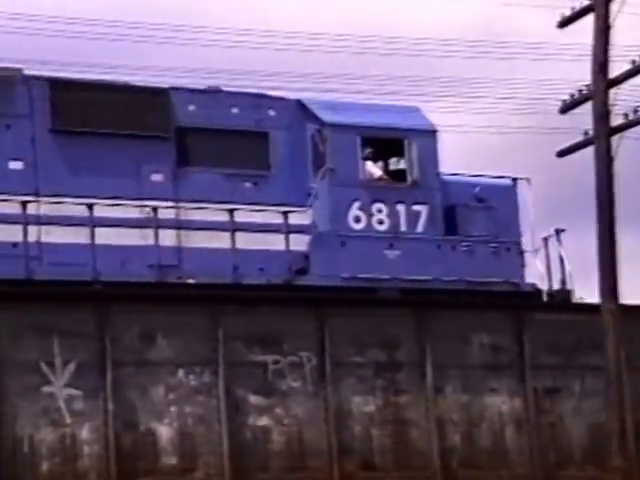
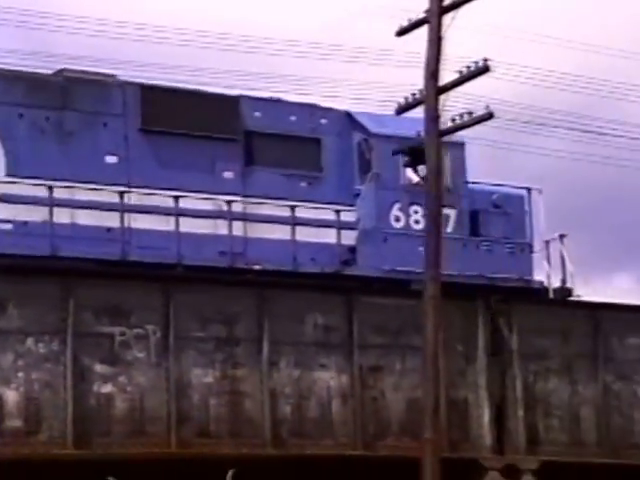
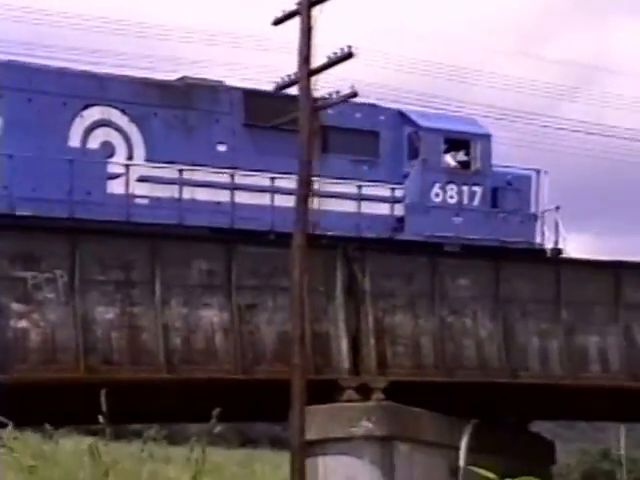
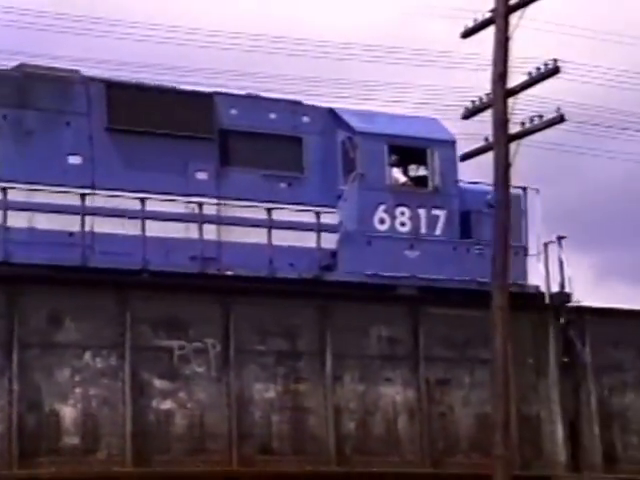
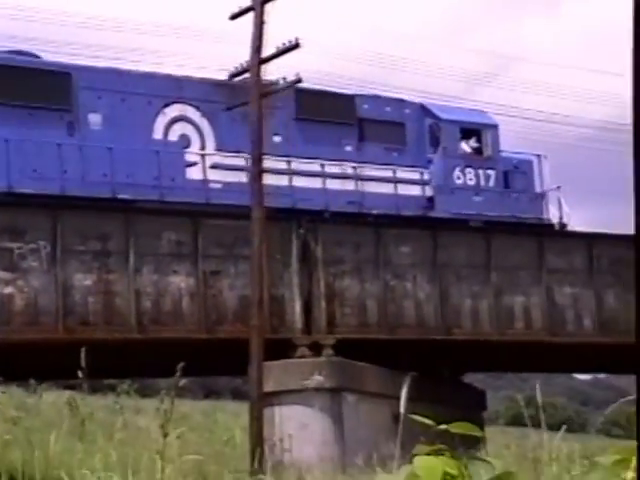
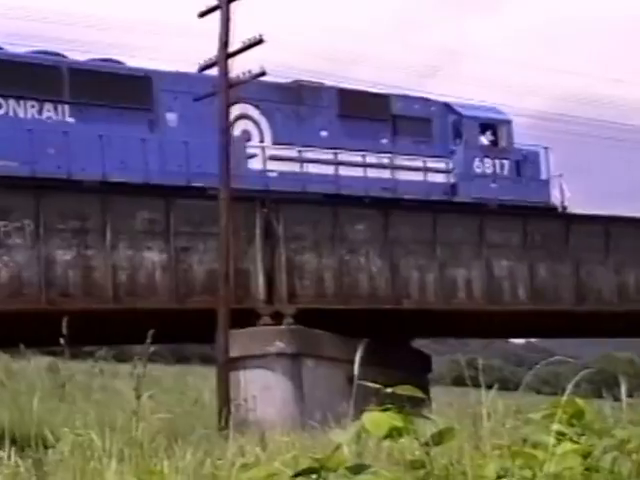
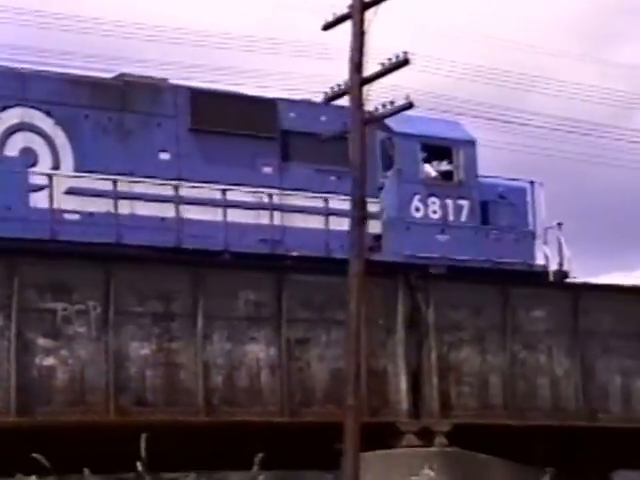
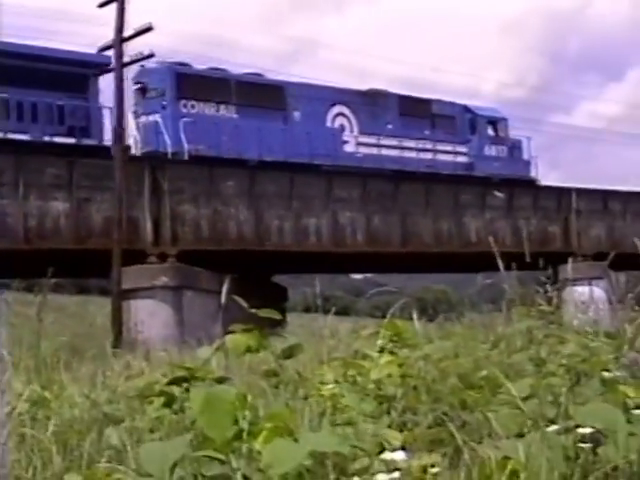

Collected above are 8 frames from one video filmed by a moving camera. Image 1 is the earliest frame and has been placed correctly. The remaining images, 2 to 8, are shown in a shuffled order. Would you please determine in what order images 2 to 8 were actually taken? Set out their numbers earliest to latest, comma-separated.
4, 2, 7, 3, 5, 6, 8
